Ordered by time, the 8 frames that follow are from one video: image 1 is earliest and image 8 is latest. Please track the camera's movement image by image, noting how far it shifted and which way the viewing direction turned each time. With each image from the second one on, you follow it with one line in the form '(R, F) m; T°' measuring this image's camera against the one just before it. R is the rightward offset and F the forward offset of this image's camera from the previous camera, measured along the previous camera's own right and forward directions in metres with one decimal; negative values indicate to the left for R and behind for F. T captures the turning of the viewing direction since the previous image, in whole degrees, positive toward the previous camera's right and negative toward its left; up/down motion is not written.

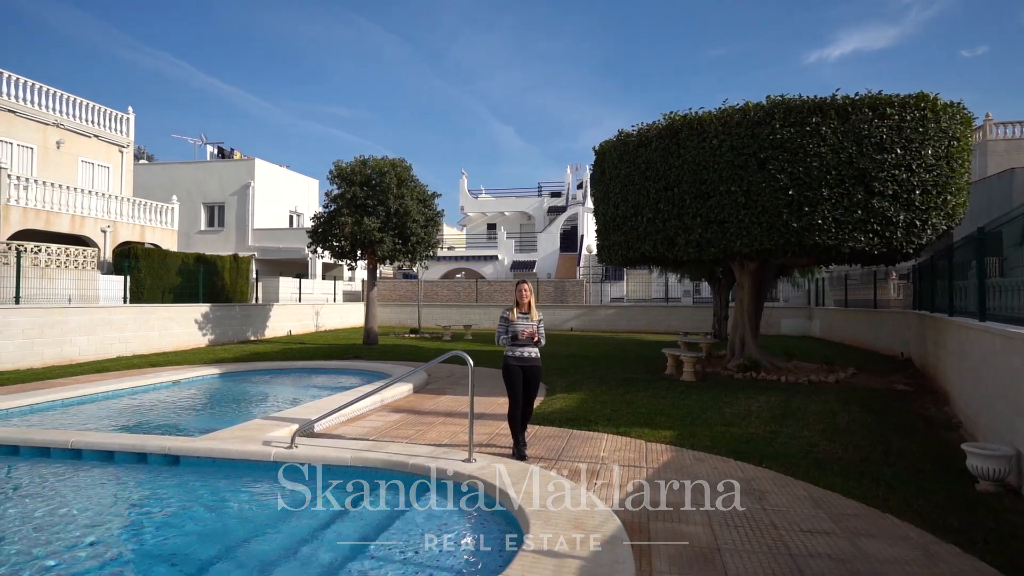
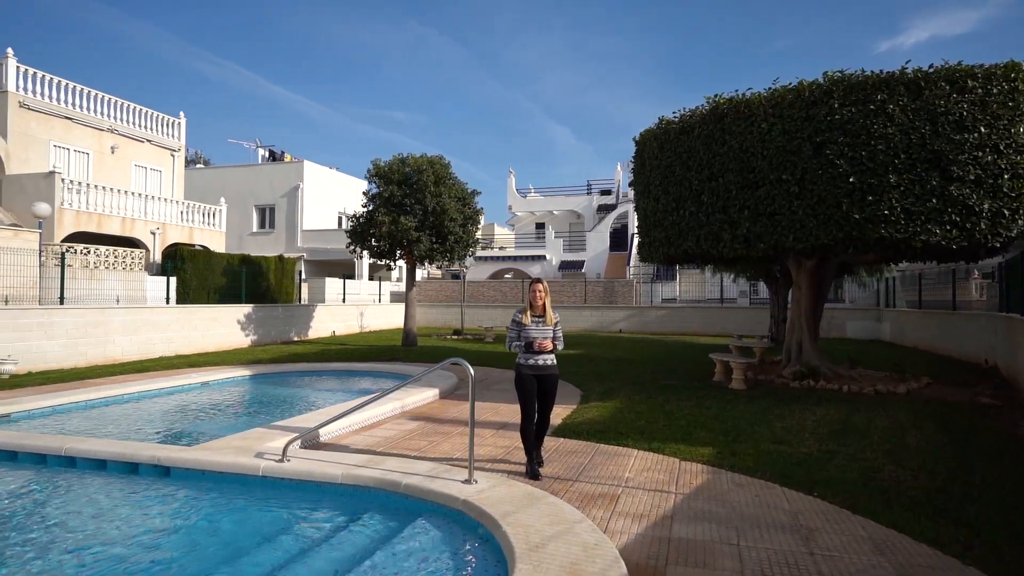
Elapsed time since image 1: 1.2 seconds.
(+0.4, +0.7) m; -5°
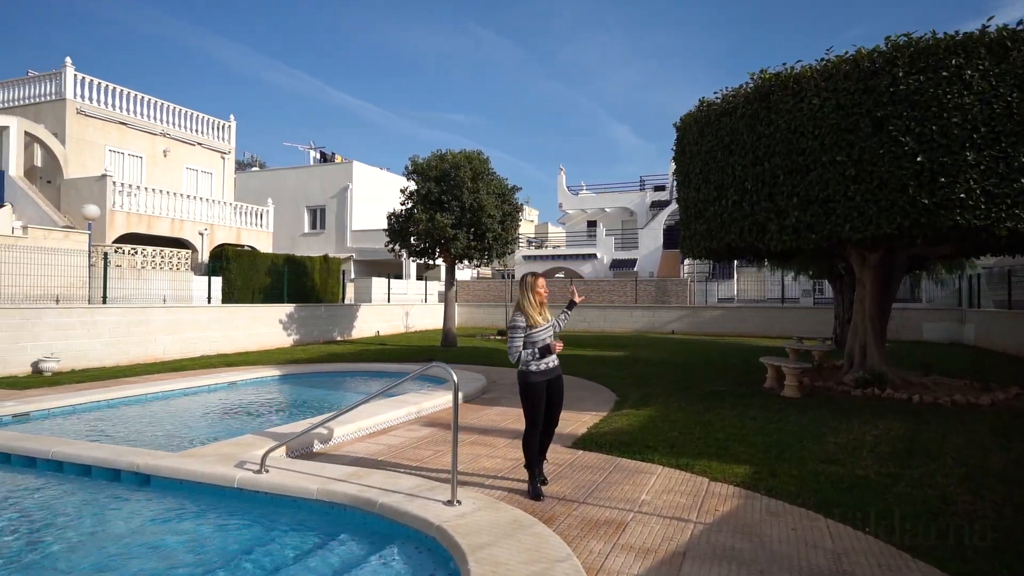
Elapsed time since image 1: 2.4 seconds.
(+0.6, +0.7) m; -5°
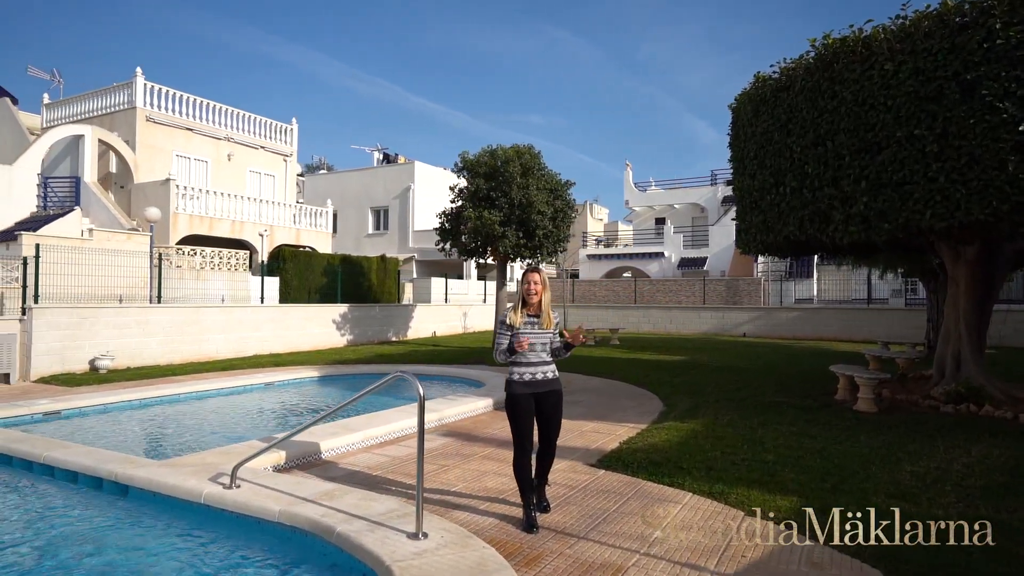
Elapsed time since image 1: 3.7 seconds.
(+0.7, +0.8) m; -7°
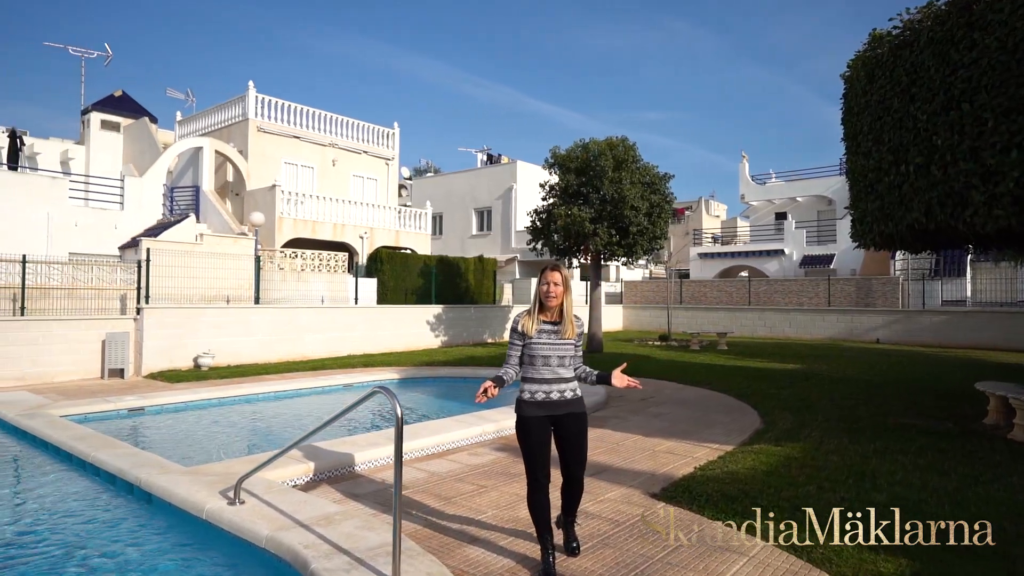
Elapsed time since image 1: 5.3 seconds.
(+0.7, +0.8) m; -11°
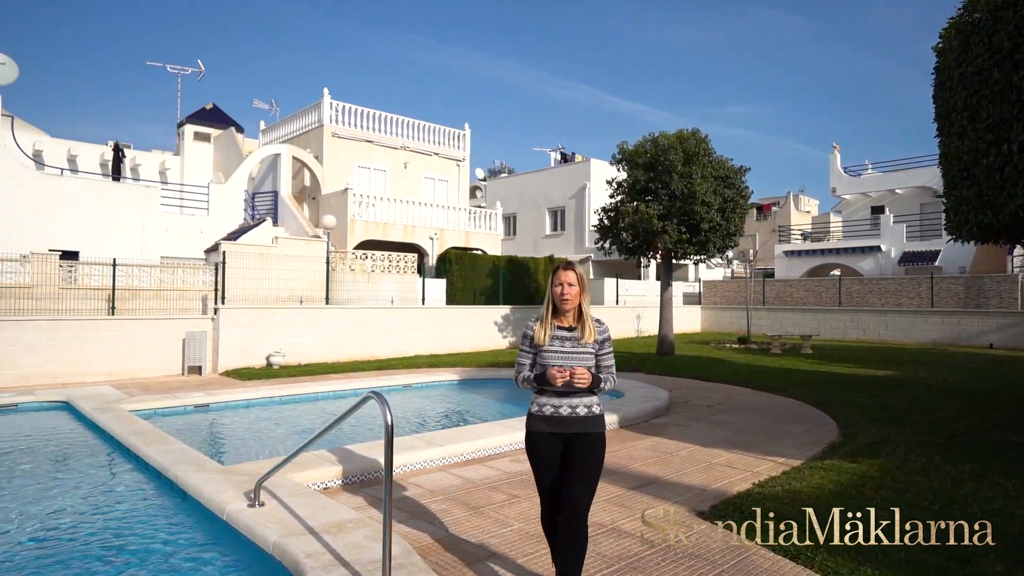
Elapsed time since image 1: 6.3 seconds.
(+0.4, +0.4) m; -8°
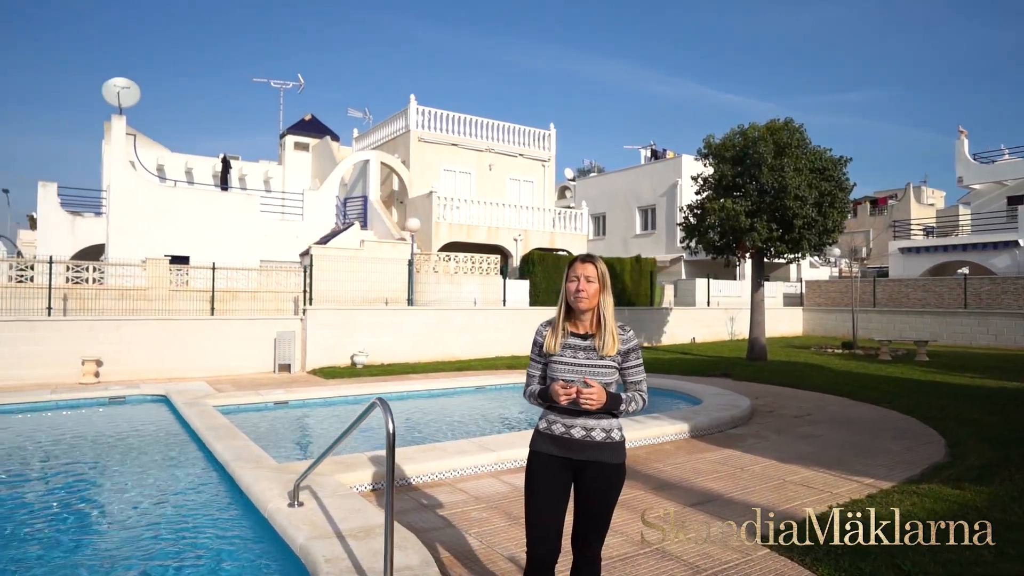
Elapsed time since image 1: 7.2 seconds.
(+0.4, +0.3) m; -9°
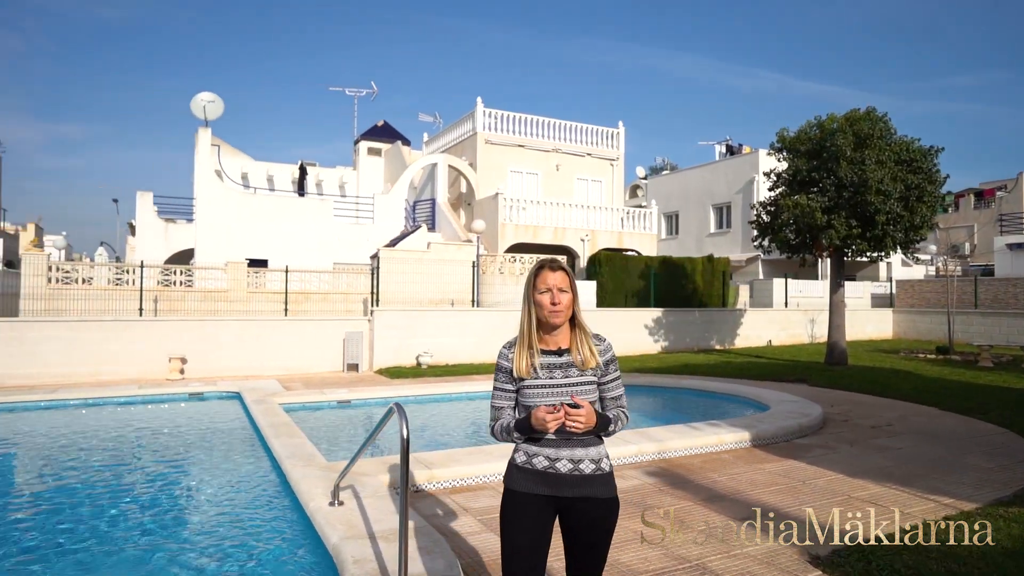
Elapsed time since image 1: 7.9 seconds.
(+0.3, +0.1) m; -7°
